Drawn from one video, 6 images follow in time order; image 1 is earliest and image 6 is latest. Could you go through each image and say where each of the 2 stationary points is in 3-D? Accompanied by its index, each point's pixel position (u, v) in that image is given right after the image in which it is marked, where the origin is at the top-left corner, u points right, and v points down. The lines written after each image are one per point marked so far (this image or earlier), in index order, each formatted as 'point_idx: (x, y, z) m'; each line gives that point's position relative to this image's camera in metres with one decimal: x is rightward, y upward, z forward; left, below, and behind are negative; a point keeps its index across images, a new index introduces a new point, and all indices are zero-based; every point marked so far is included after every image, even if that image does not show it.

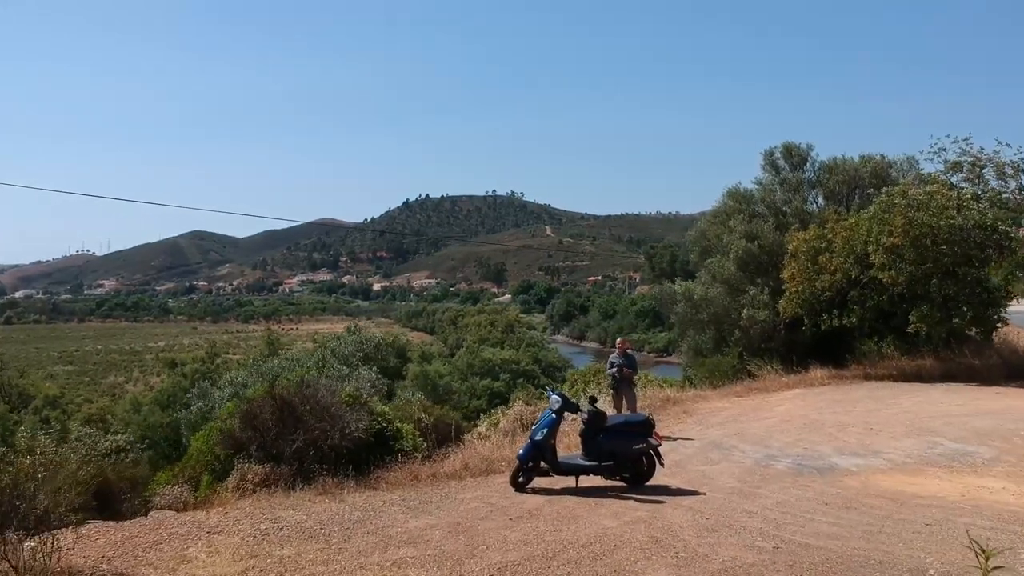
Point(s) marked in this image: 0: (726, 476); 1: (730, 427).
0: (+2.7, -2.3, +9.5) m
1: (+3.8, -2.4, +13.1) m
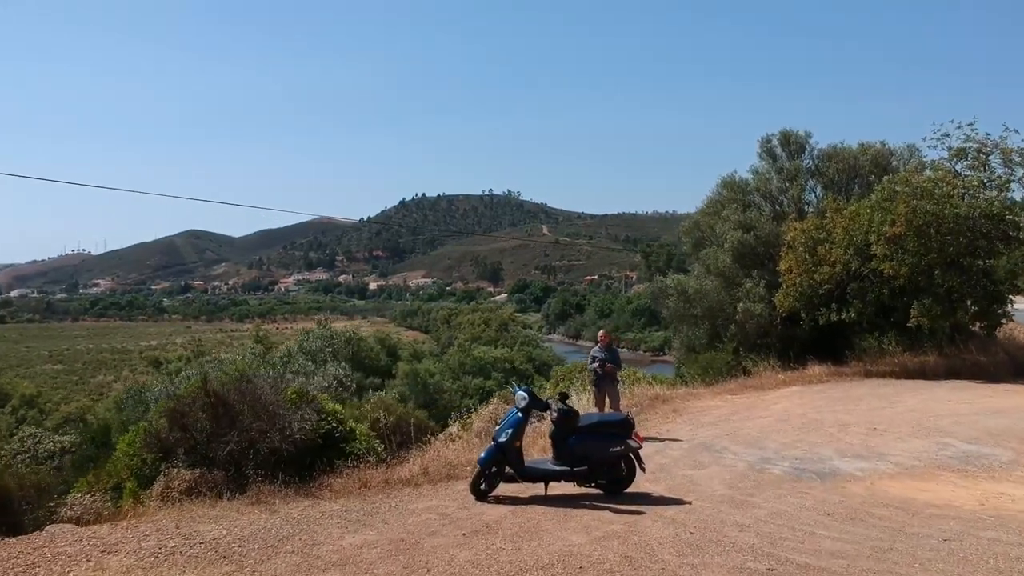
0: (+2.3, -2.2, +8.5) m
1: (+3.3, -2.2, +12.1) m
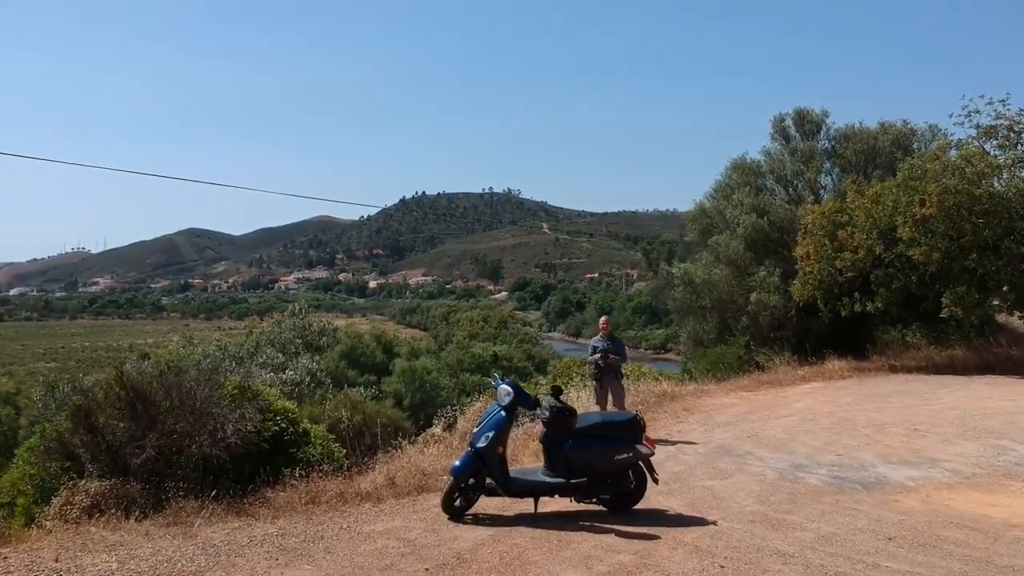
0: (+2.1, -1.9, +7.0) m
1: (+3.2, -2.0, +10.6) m
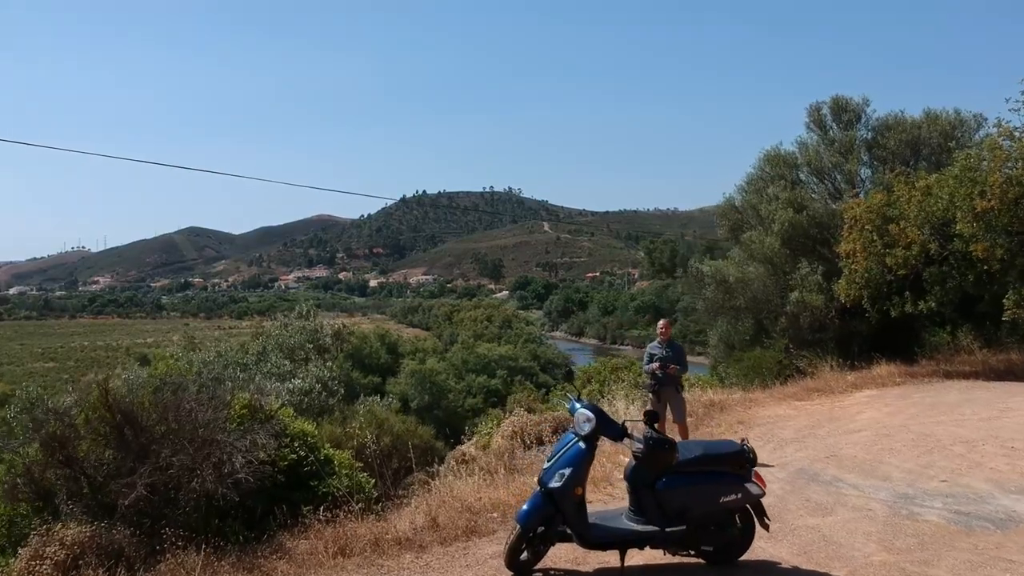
0: (+2.7, -1.9, +5.8) m
1: (+3.7, -1.9, +9.4) m
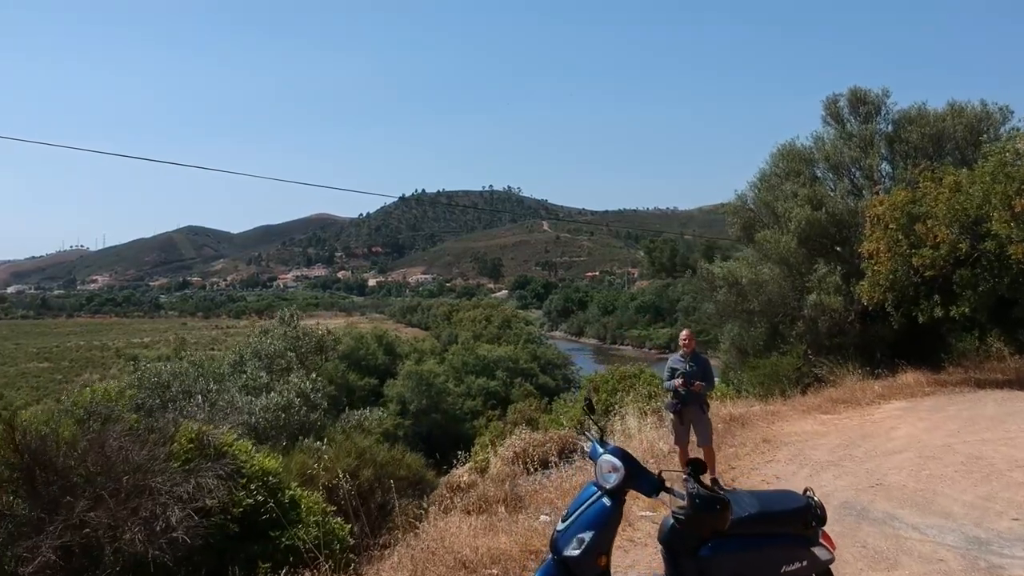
0: (+2.7, -2.0, +4.8) m
1: (+3.7, -2.0, +8.3) m
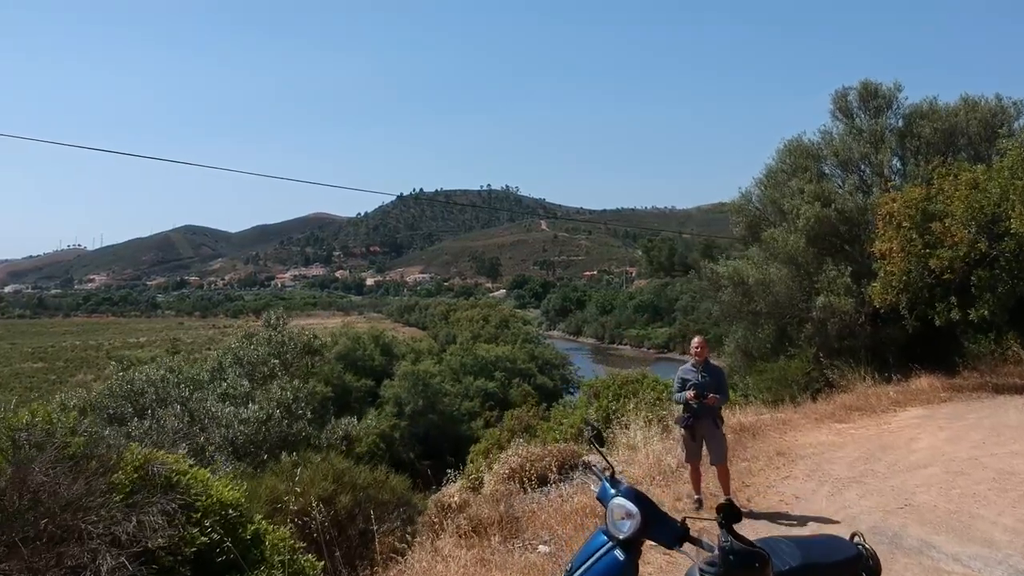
0: (+2.6, -2.0, +4.1) m
1: (+3.7, -2.0, +7.7) m
